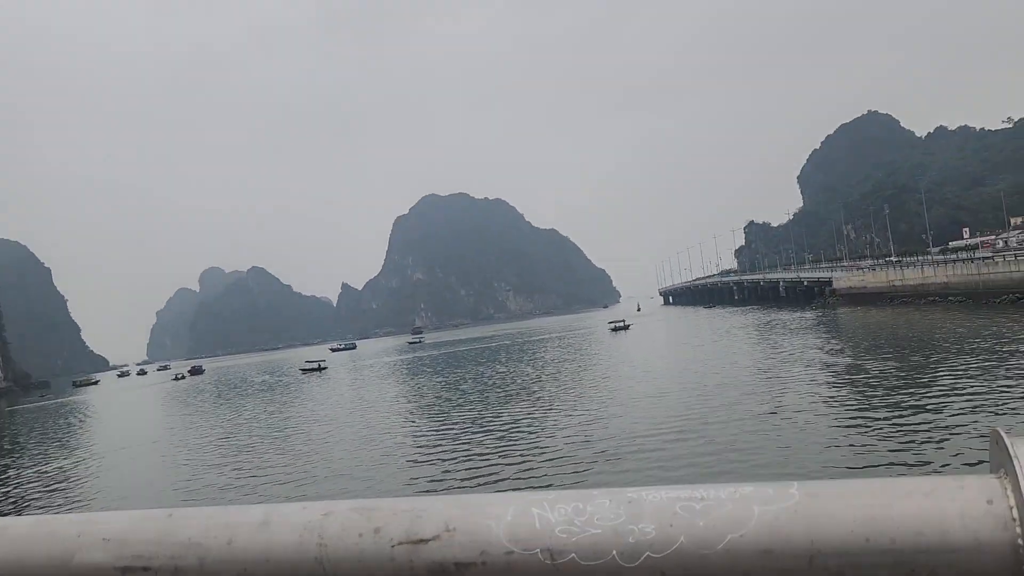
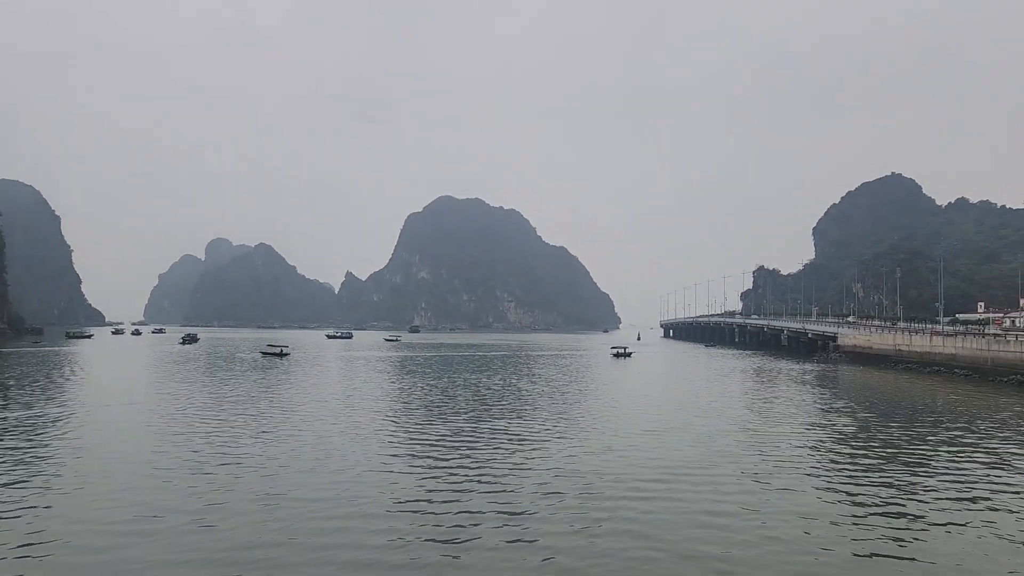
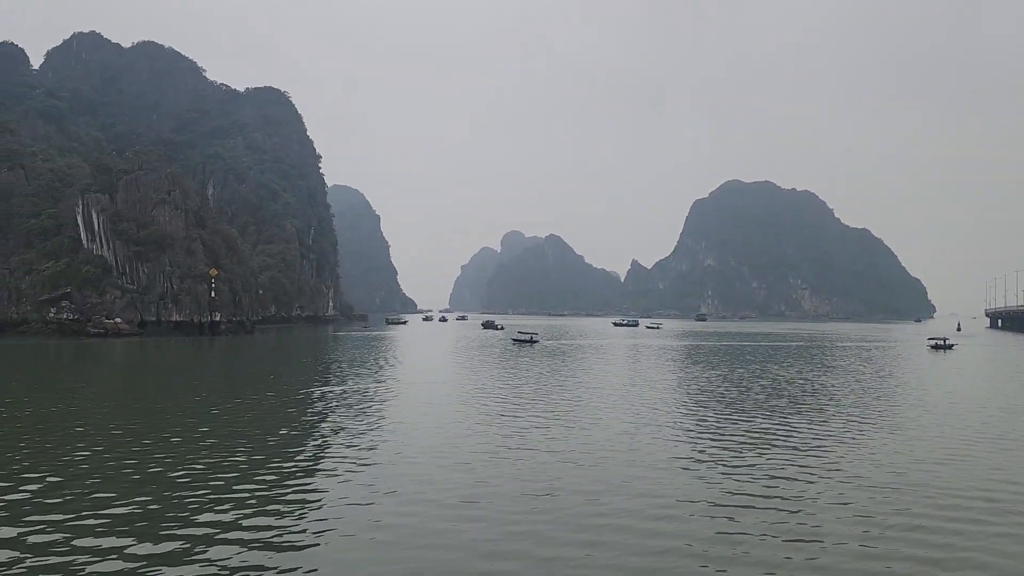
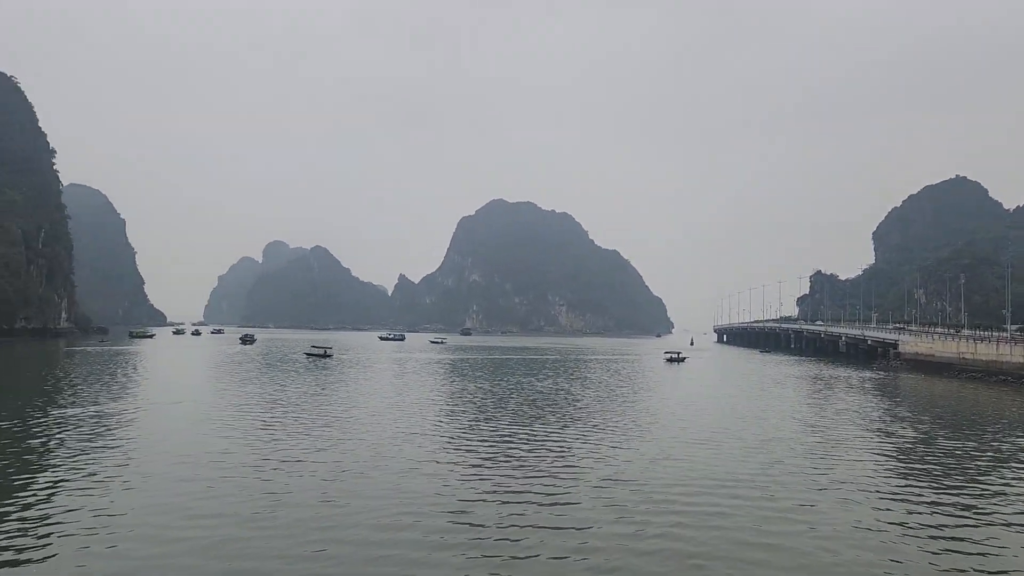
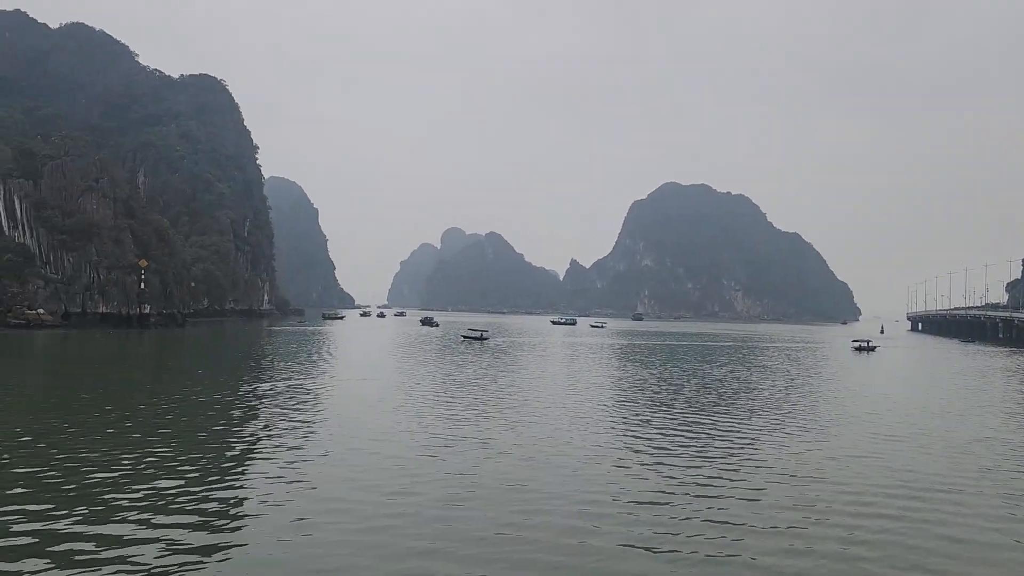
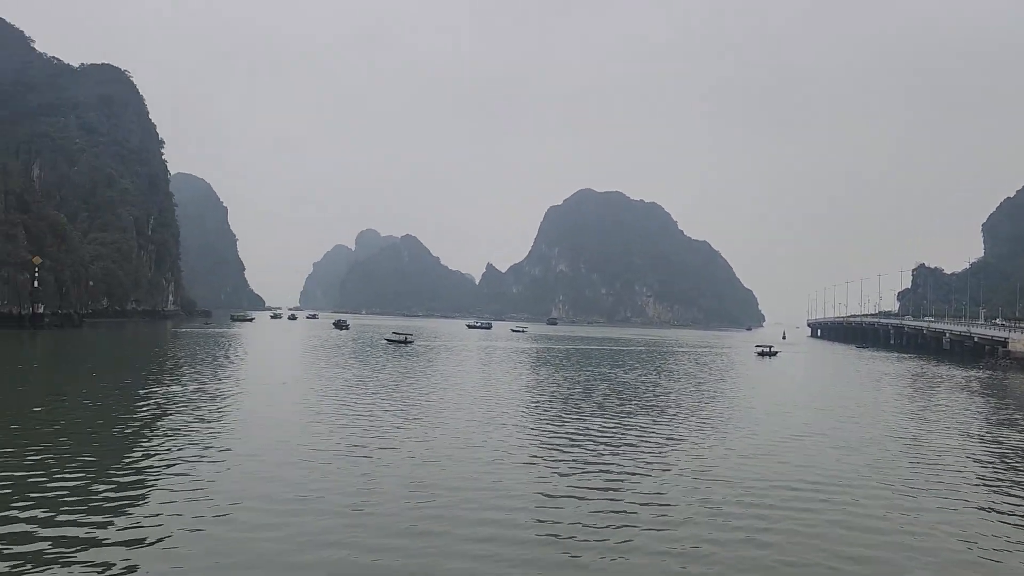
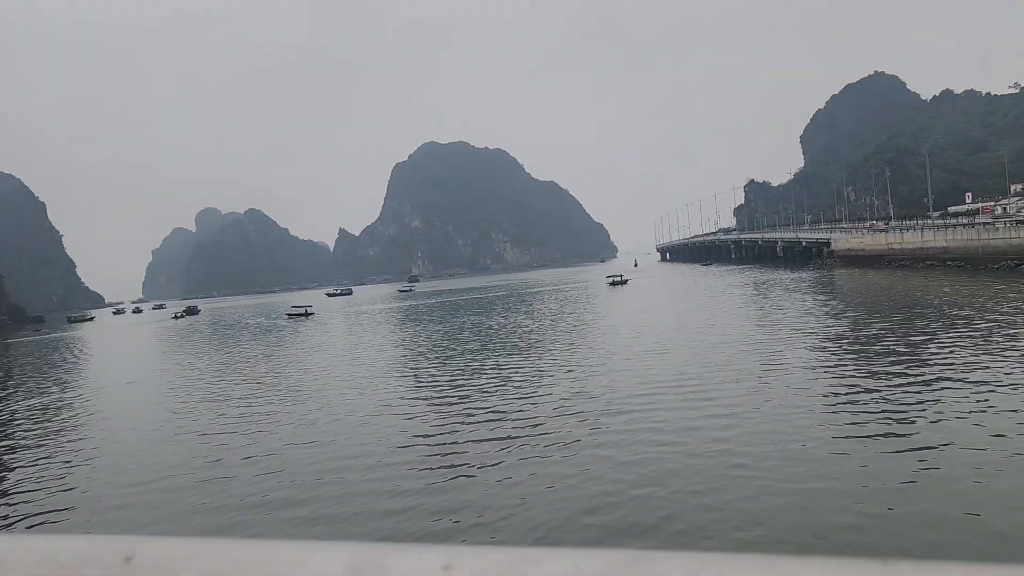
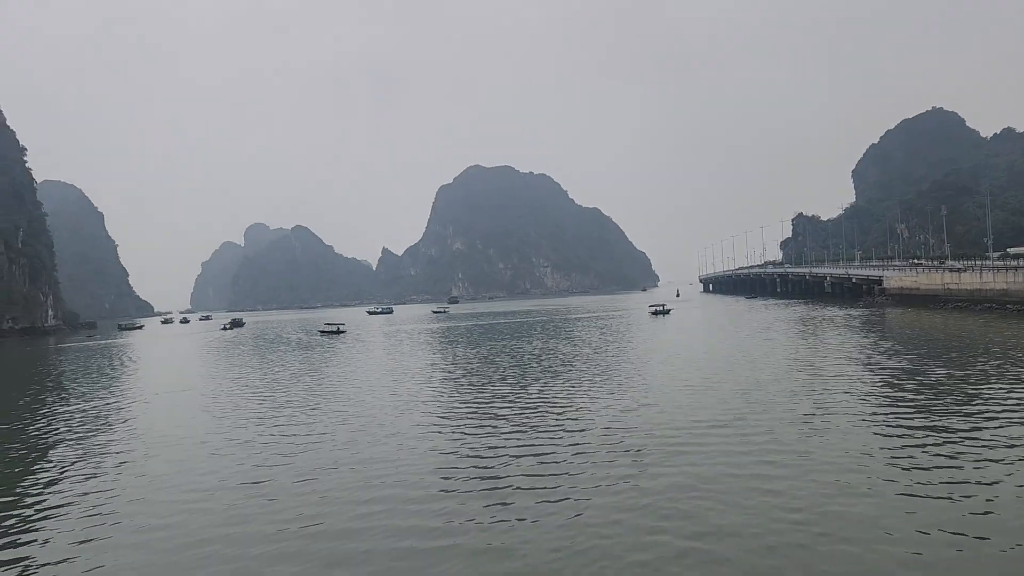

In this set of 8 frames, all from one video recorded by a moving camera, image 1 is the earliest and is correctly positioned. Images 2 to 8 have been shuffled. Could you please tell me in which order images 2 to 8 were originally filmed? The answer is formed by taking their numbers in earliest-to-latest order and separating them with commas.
7, 8, 2, 4, 6, 5, 3
